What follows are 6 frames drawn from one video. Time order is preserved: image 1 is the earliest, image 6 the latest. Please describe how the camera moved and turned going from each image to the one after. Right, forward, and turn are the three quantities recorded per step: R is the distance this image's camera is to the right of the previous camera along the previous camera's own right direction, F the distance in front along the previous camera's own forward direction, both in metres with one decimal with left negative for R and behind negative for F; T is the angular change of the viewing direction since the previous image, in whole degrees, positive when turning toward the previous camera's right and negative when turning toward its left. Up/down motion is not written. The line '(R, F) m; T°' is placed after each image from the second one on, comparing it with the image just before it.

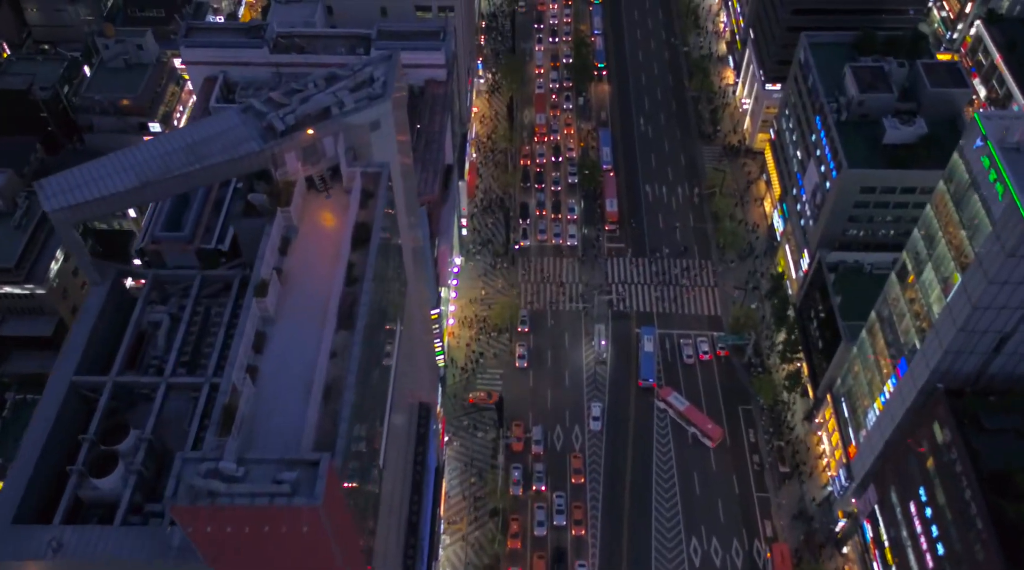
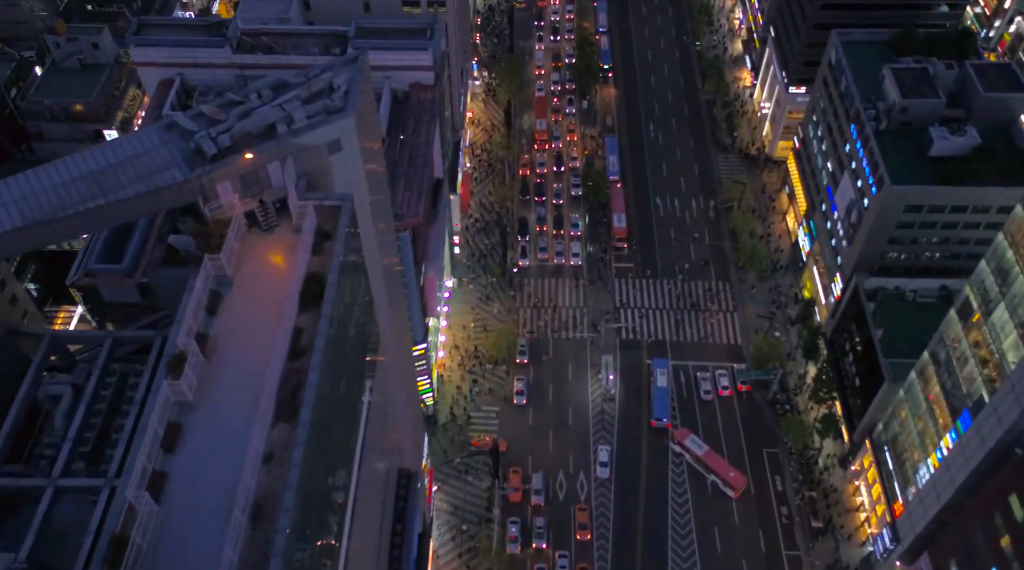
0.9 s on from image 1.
(+0.2, +13.4) m; 0°
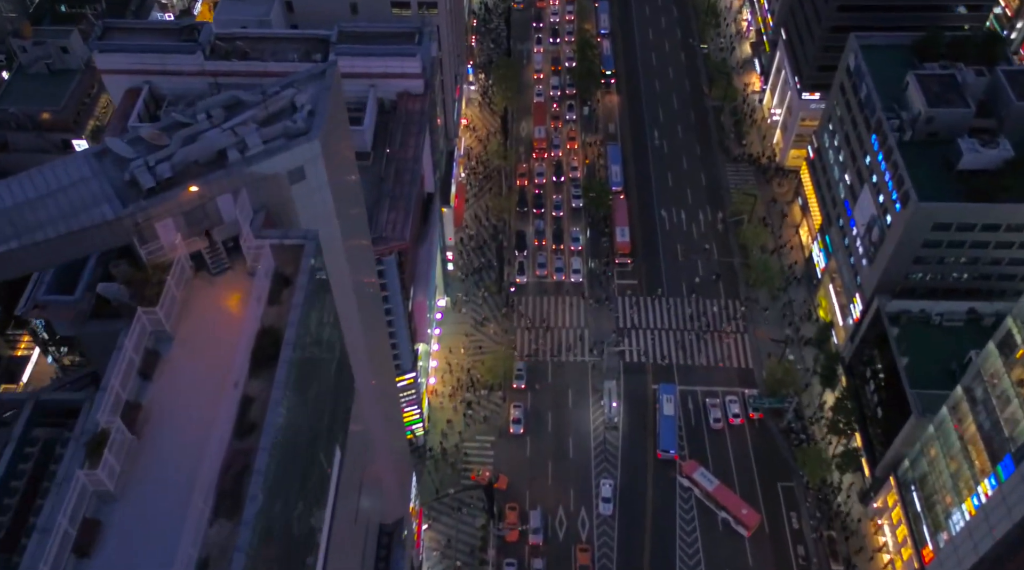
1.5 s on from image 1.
(+0.4, +7.4) m; 0°
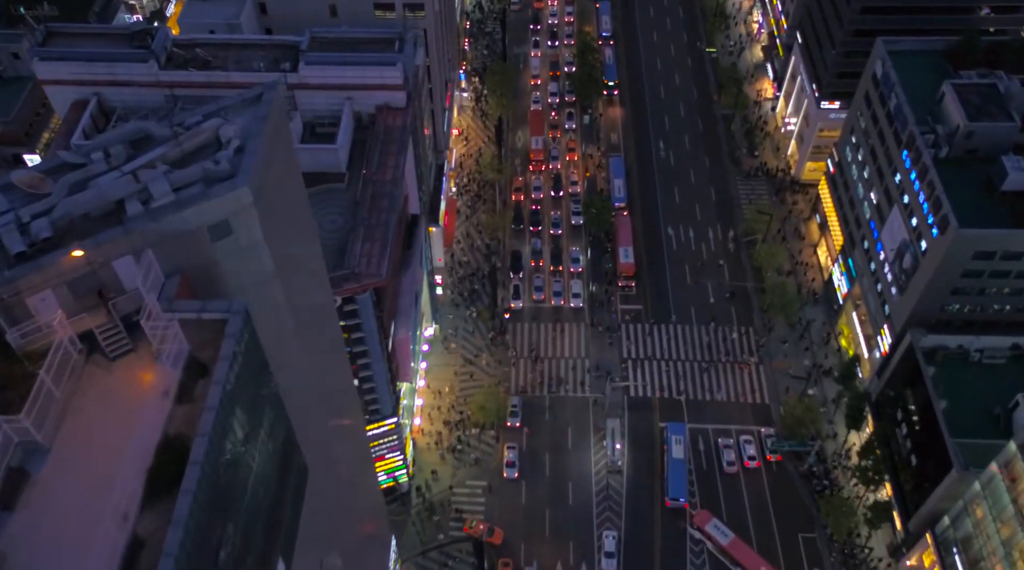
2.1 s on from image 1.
(+0.6, +9.6) m; 0°
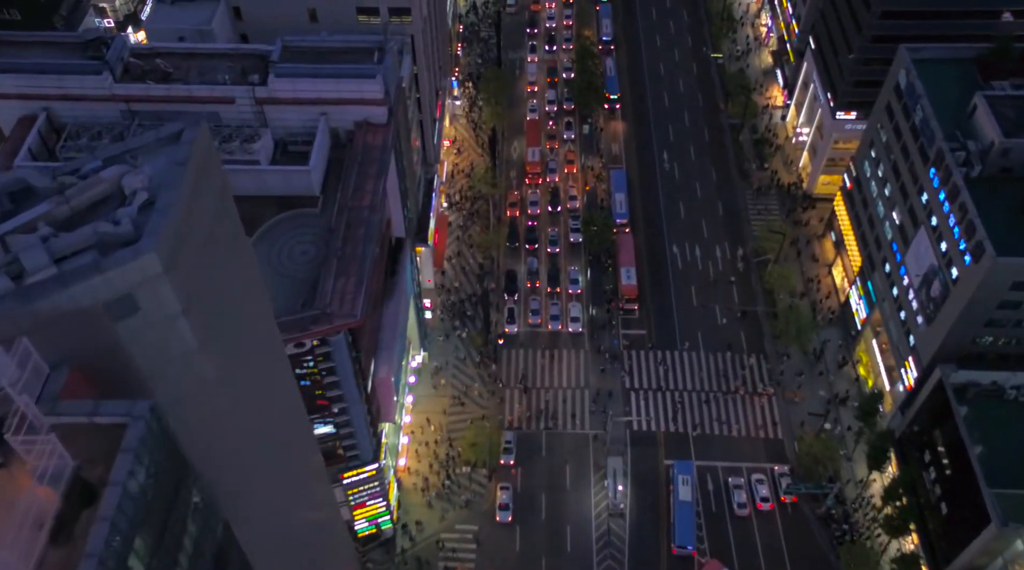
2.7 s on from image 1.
(+0.6, +7.4) m; 0°
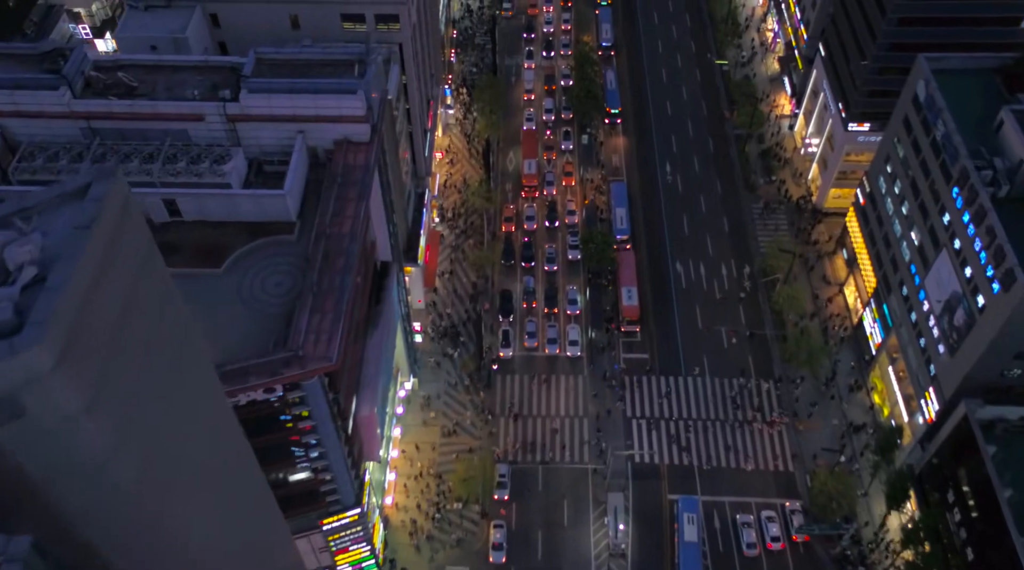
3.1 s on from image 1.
(+0.5, +5.6) m; 0°
